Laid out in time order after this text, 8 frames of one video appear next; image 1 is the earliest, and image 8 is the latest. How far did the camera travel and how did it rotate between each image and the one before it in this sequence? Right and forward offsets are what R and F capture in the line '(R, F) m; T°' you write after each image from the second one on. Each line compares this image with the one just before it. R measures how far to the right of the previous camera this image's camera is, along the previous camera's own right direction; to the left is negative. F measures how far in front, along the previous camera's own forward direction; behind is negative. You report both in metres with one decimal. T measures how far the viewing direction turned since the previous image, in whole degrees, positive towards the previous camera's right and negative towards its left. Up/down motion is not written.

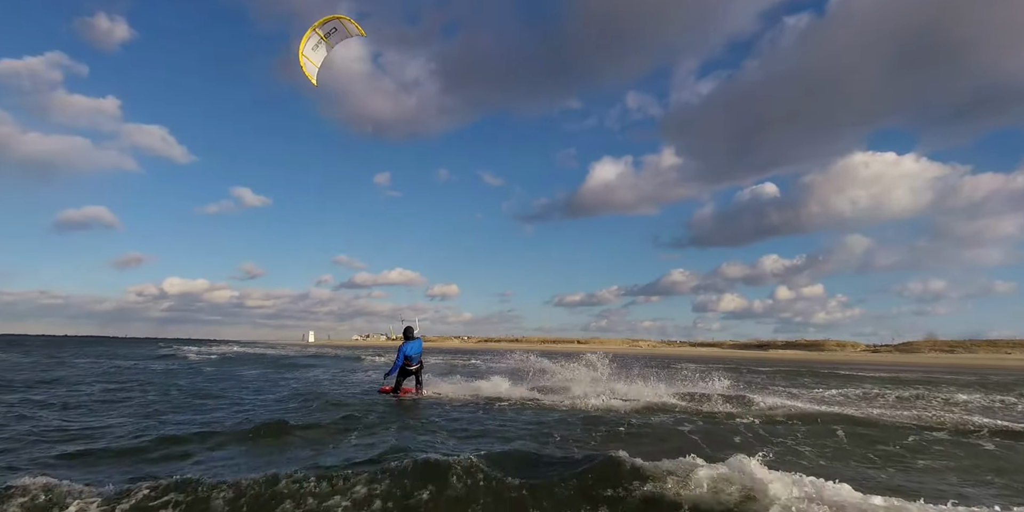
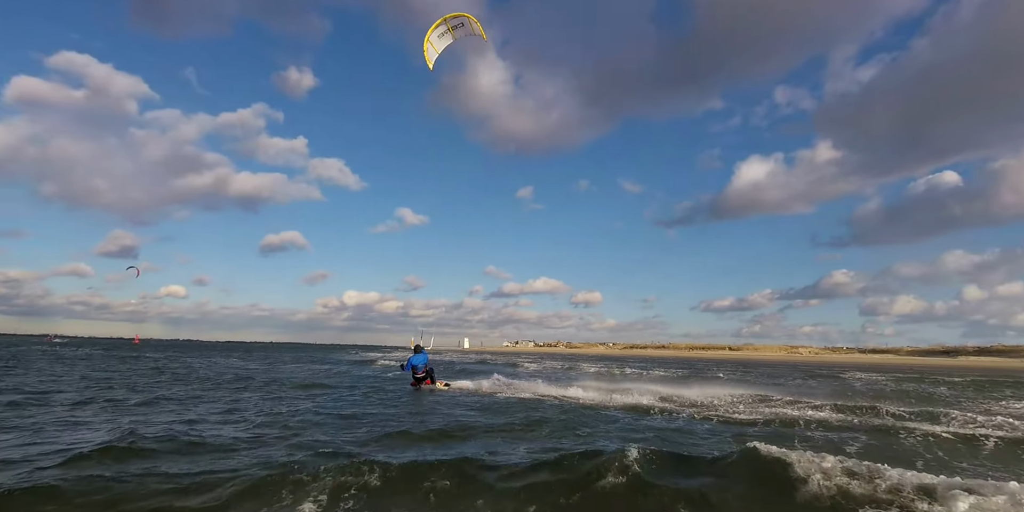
(-0.4, -1.4) m; -14°
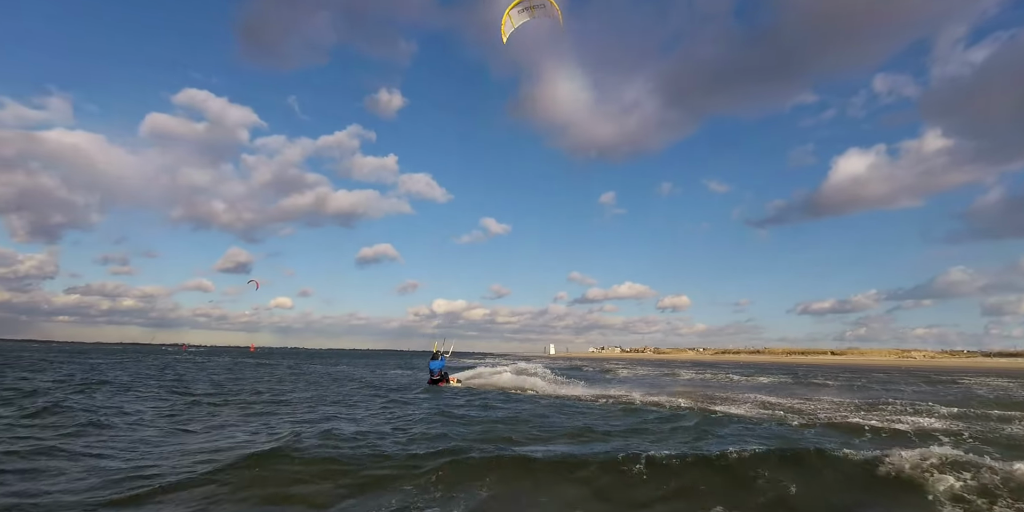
(-0.5, -0.7) m; -8°
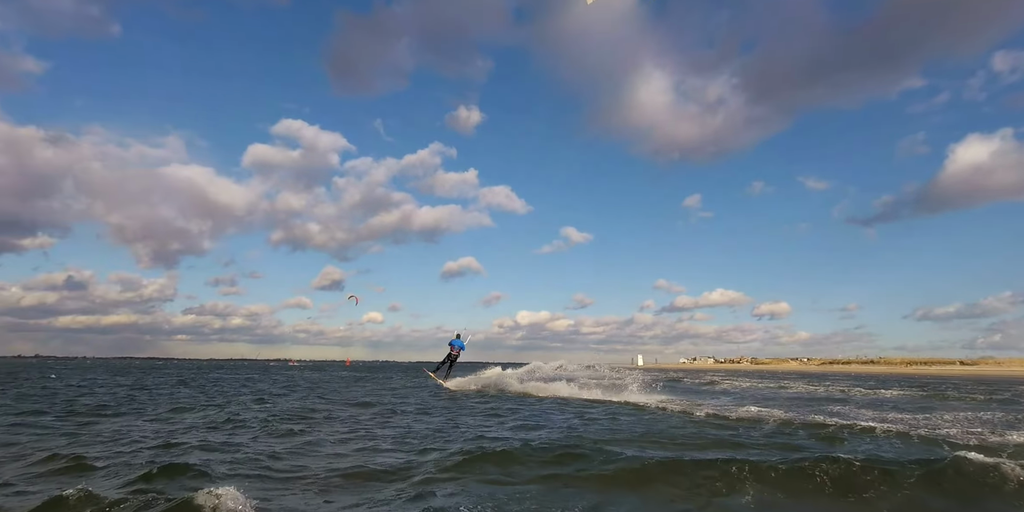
(-0.7, +0.4) m; -8°
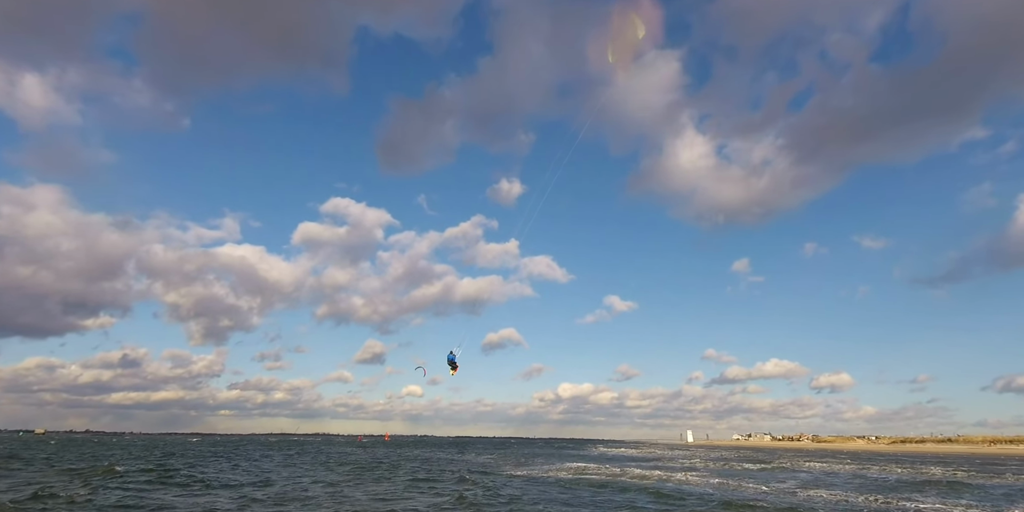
(+1.4, +0.6) m; -5°
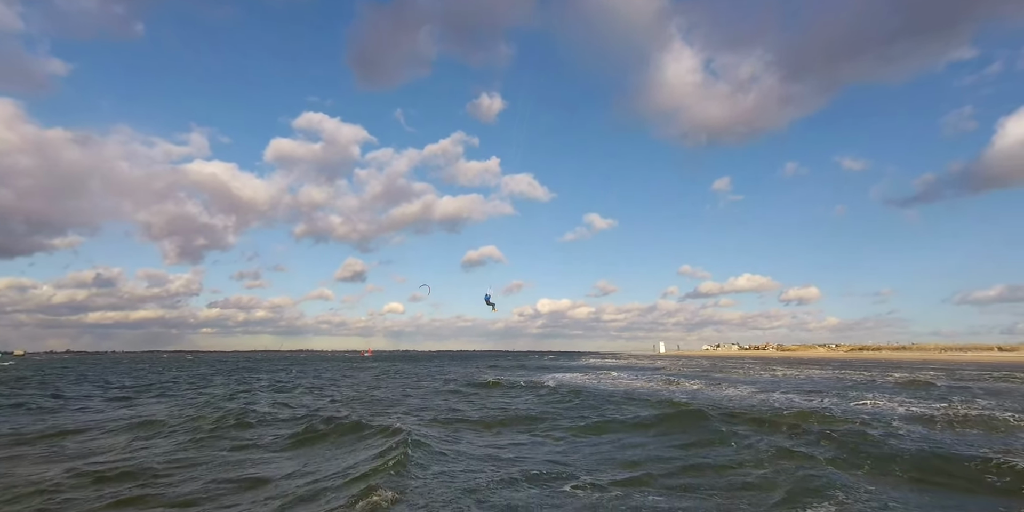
(-1.1, 0.0) m; +3°
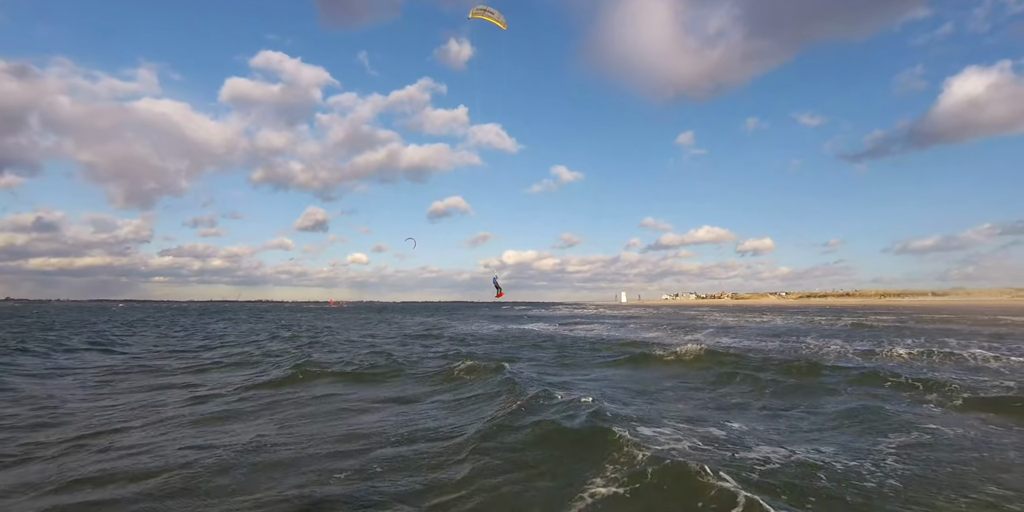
(-1.8, -0.2) m; +5°
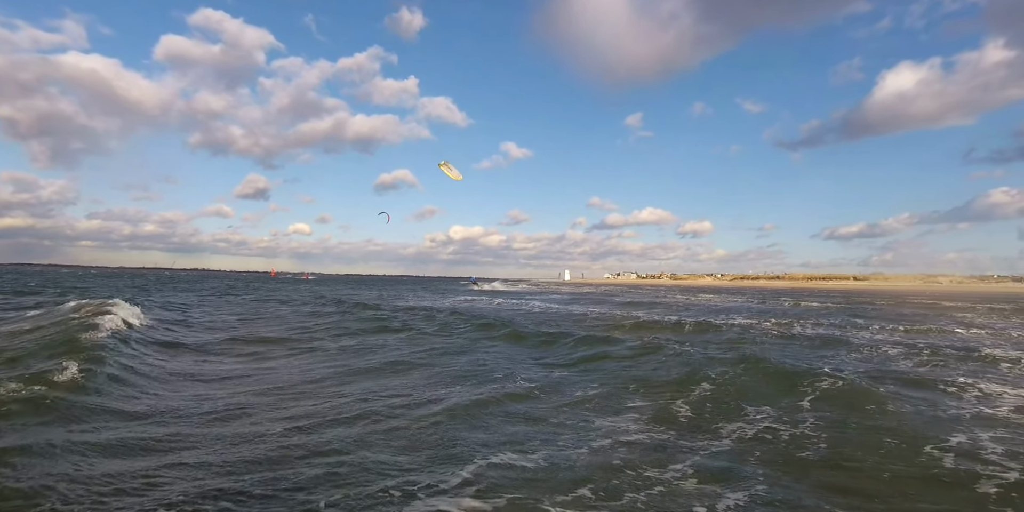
(+1.9, 0.0) m; +4°
